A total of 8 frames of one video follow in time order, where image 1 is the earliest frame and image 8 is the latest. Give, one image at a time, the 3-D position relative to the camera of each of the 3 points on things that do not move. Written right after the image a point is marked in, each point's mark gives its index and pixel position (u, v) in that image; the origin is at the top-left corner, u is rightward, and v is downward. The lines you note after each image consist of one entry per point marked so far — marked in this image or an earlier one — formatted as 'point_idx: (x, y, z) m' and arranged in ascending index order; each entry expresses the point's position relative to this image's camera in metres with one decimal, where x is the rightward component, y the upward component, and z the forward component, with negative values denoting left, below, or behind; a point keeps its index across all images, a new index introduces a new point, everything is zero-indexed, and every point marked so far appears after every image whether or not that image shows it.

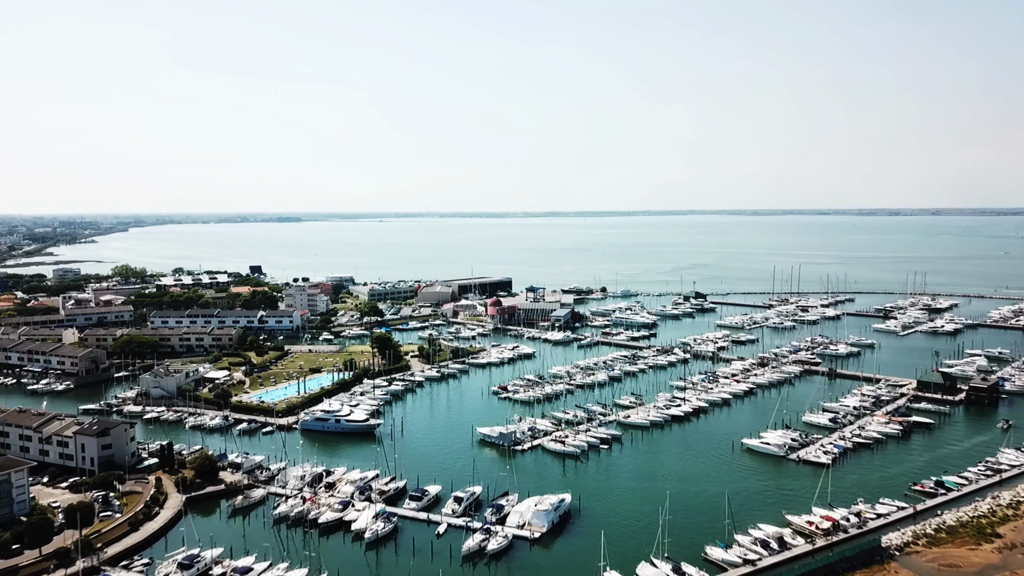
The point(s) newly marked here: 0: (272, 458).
0: (-5.1, -3.6, +17.1) m
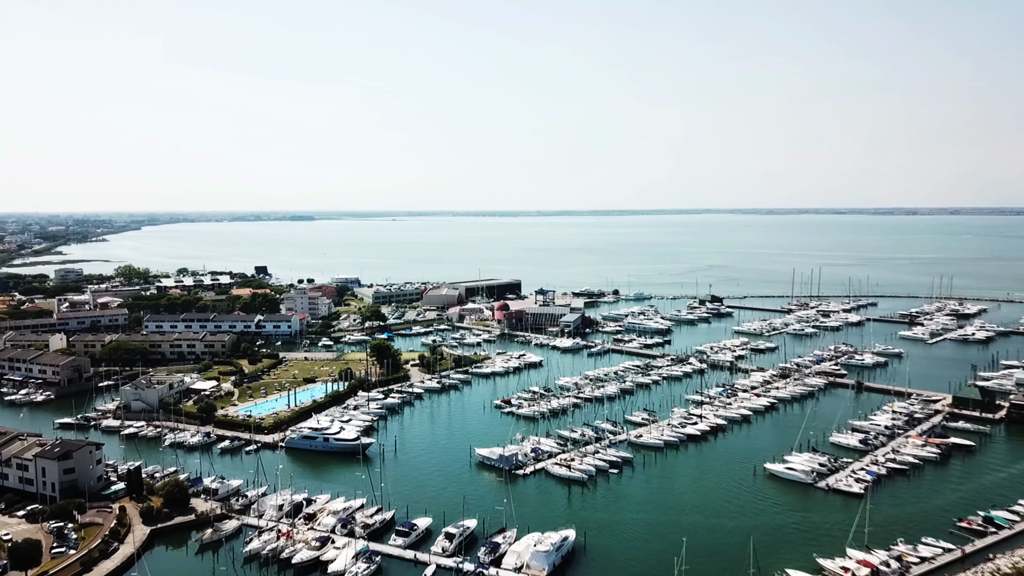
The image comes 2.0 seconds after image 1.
0: (-5.1, -3.8, +15.7) m
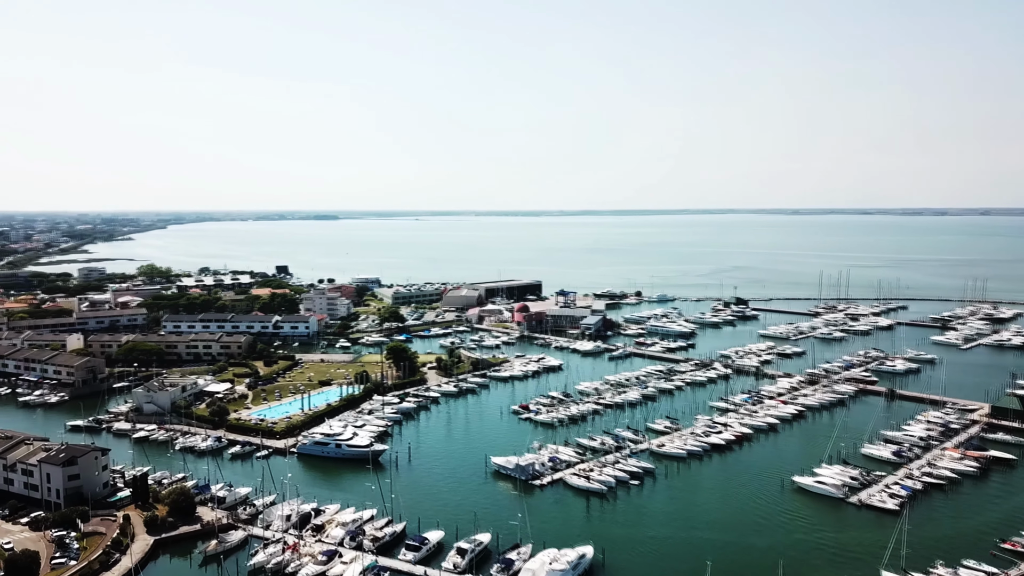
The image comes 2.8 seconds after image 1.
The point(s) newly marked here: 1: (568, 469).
0: (-4.8, -3.8, +15.3) m
1: (+1.1, -3.7, +16.6) m
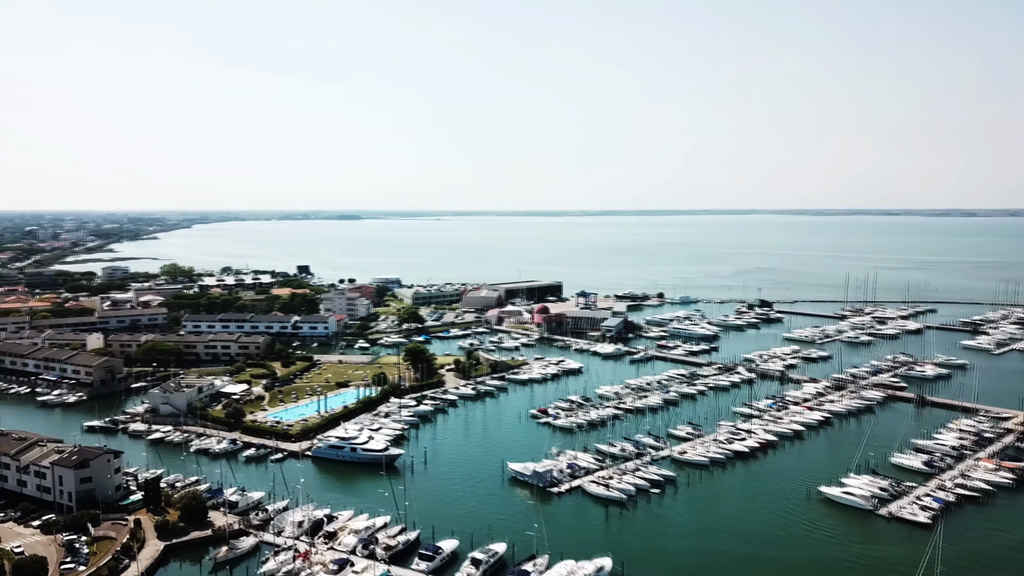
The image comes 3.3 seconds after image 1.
0: (-4.5, -3.9, +15.1) m
1: (+1.5, -3.8, +16.2) m
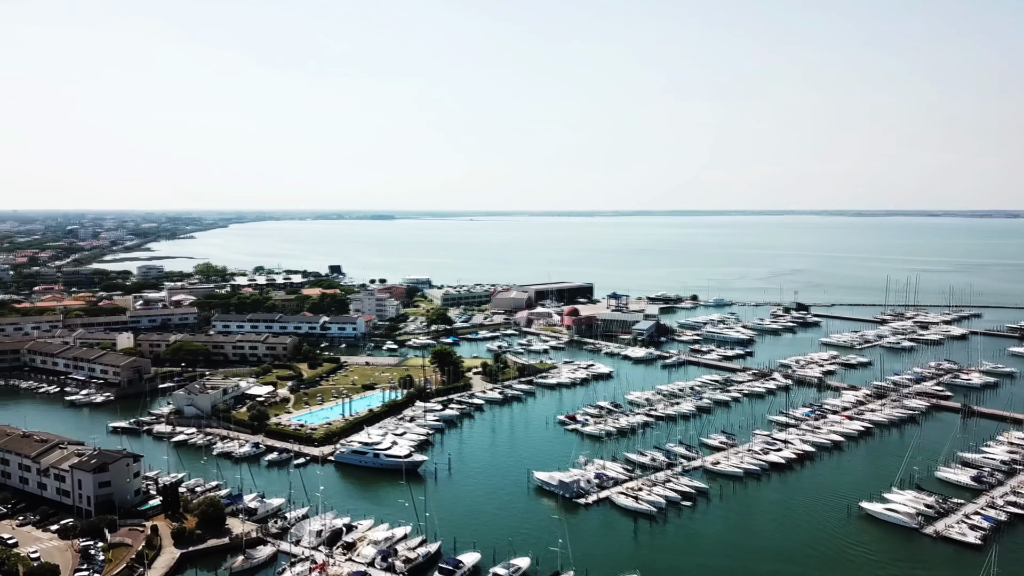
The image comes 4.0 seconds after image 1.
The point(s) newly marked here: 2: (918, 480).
0: (-4.0, -3.9, +14.8) m
1: (+2.0, -3.8, +15.6) m
2: (+8.1, -3.8, +16.0) m
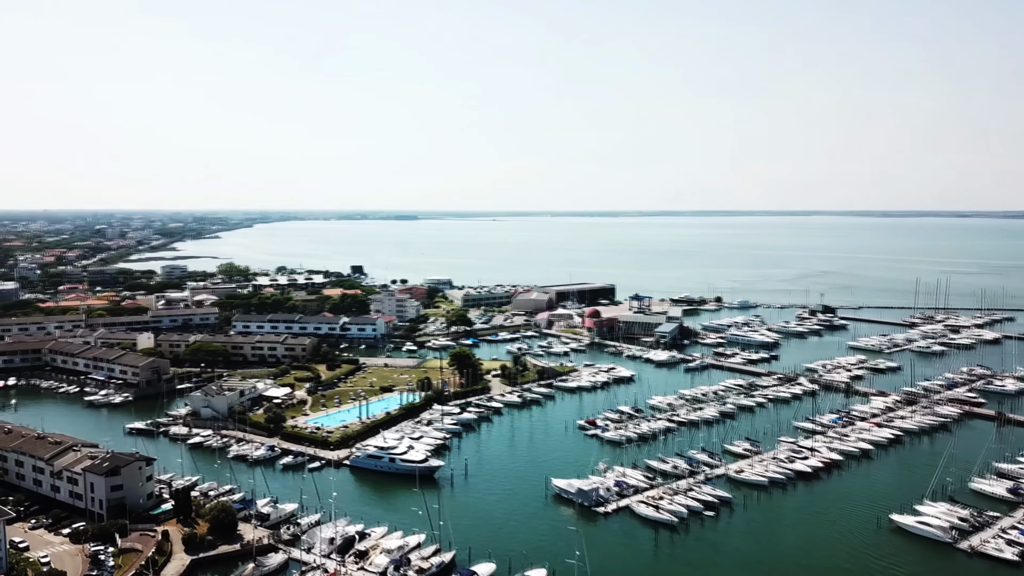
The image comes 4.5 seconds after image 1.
0: (-3.7, -3.9, +14.5) m
1: (+2.3, -3.9, +15.2) m
2: (+8.4, -3.9, +15.4) m
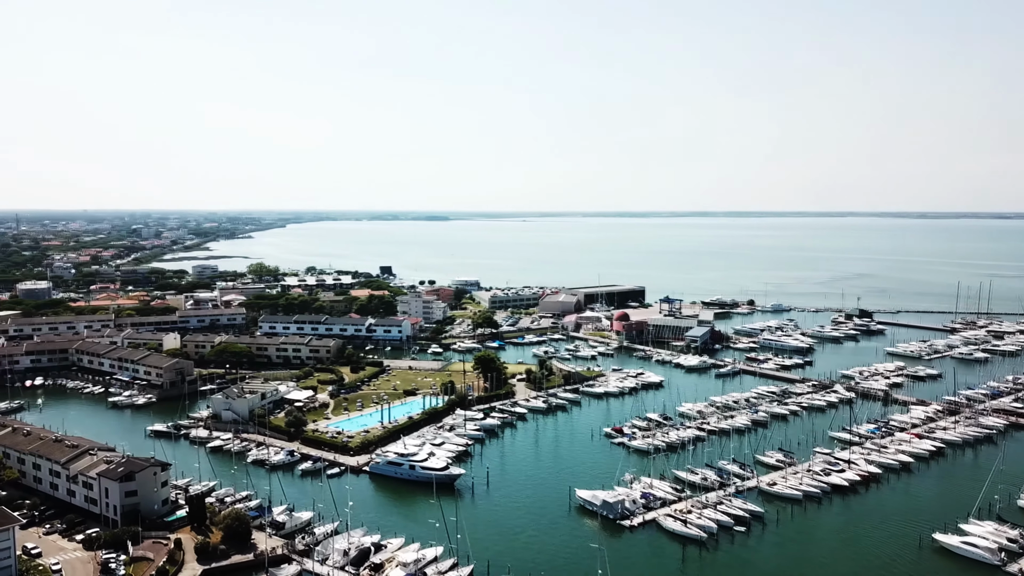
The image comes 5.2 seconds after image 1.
0: (-3.3, -4.0, +14.2) m
1: (+2.7, -4.0, +14.6) m
2: (+8.8, -4.0, +14.6) m
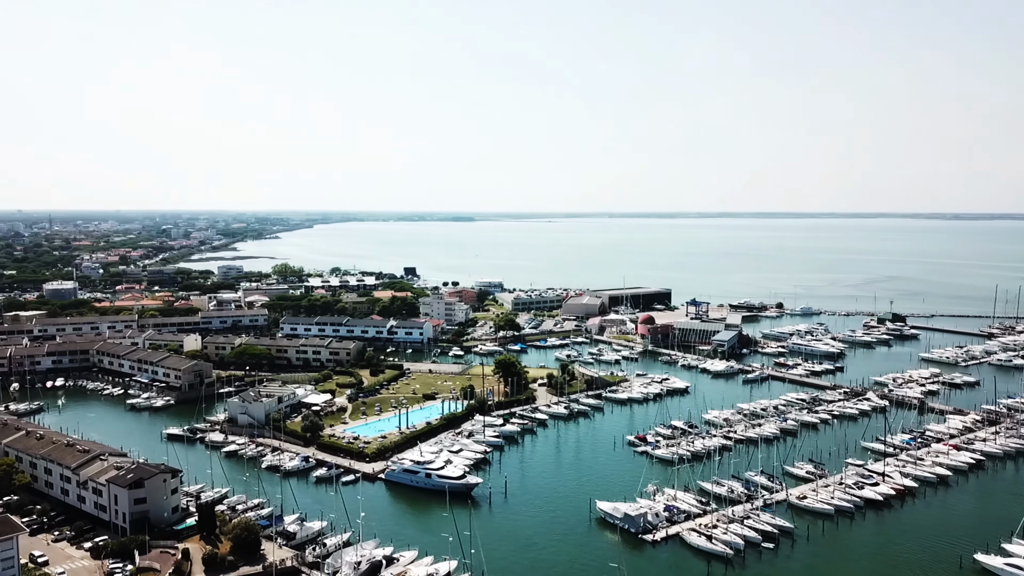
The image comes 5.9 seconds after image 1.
0: (-3.0, -4.1, +13.8) m
1: (+3.0, -4.1, +14.0) m
2: (+9.1, -4.1, +13.9) m
